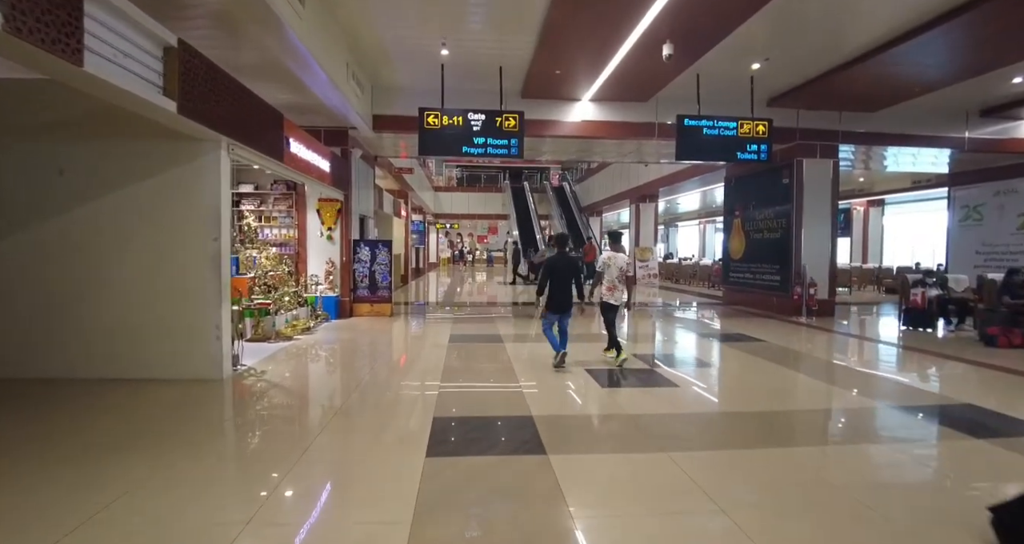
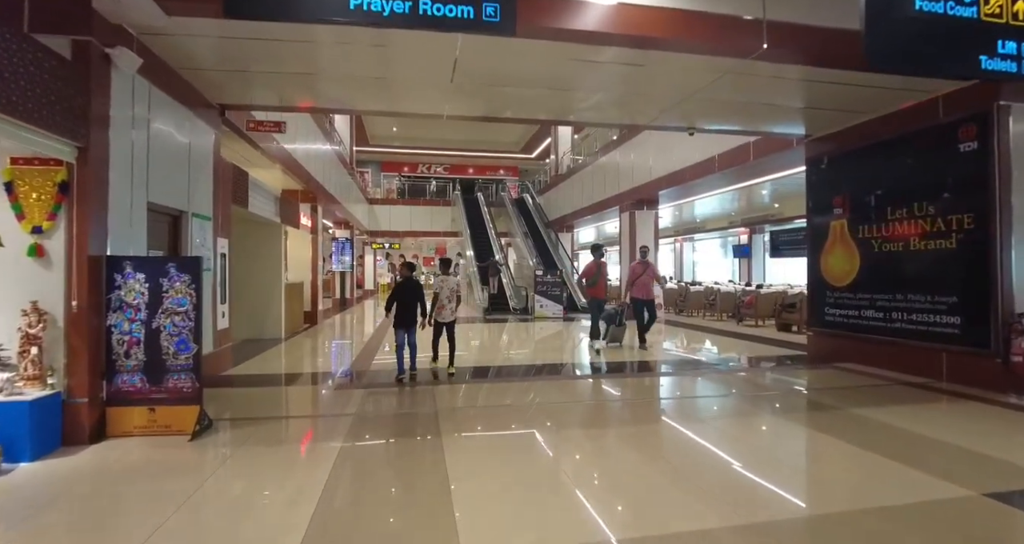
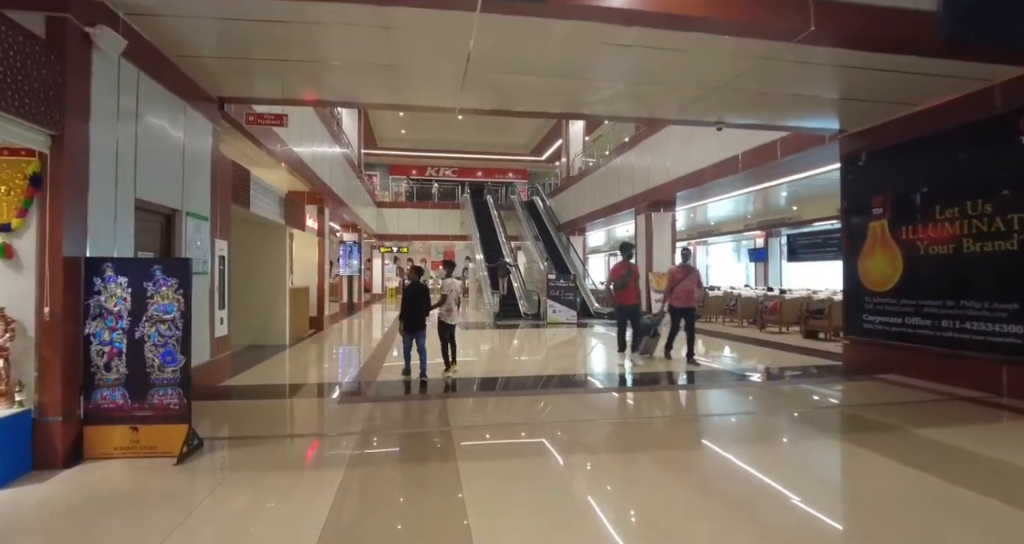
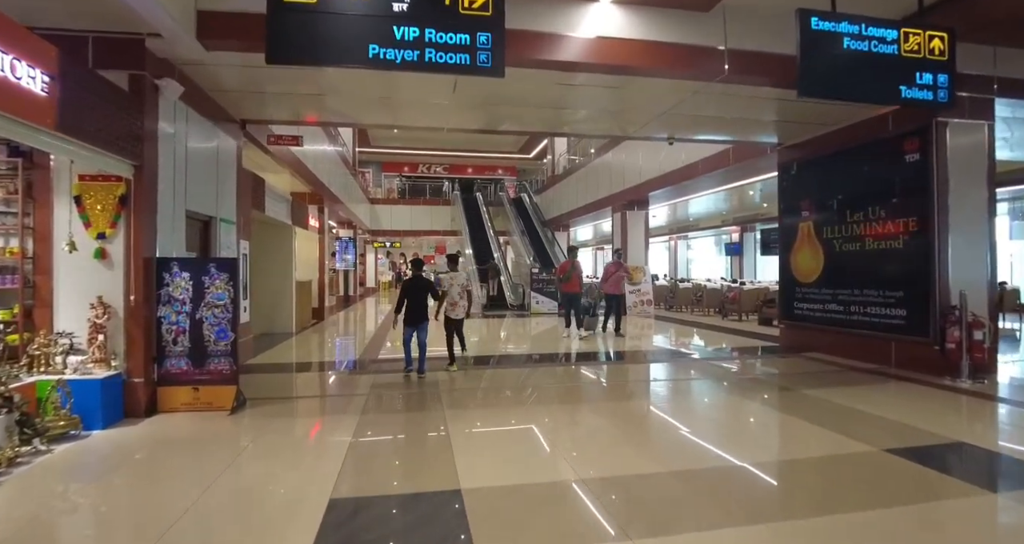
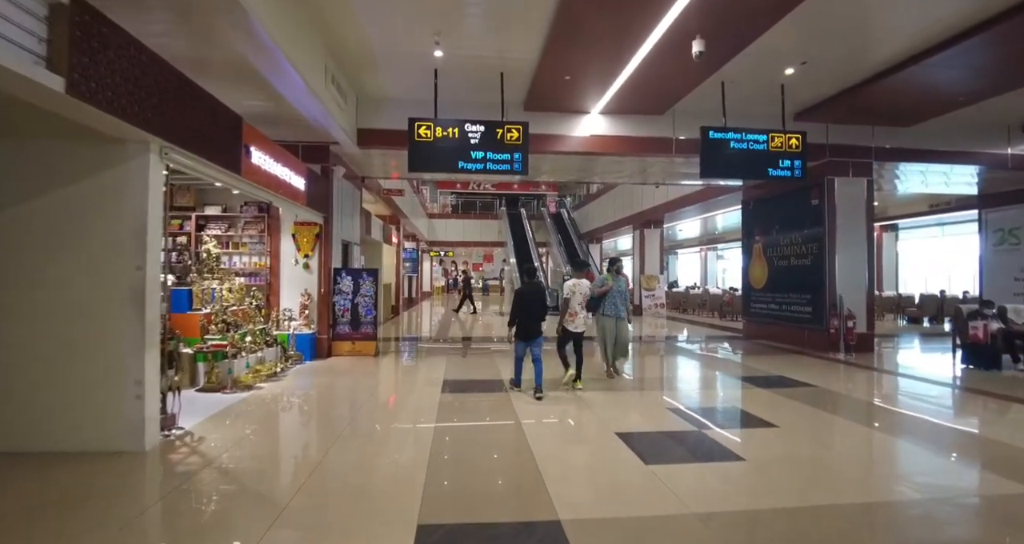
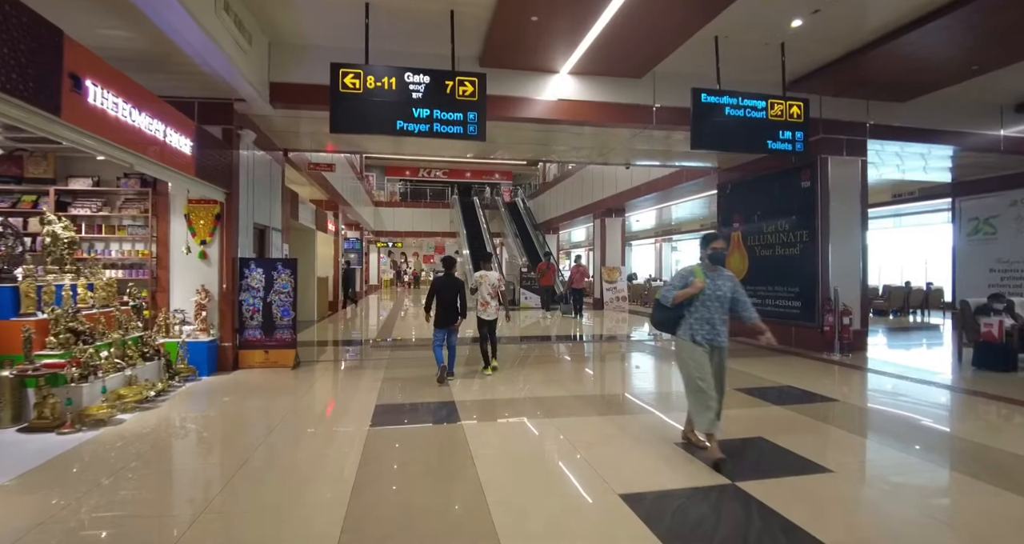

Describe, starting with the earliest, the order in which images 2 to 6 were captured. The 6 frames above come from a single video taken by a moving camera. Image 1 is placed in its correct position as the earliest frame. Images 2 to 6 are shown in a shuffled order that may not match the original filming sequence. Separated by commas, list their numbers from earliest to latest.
5, 6, 4, 2, 3
